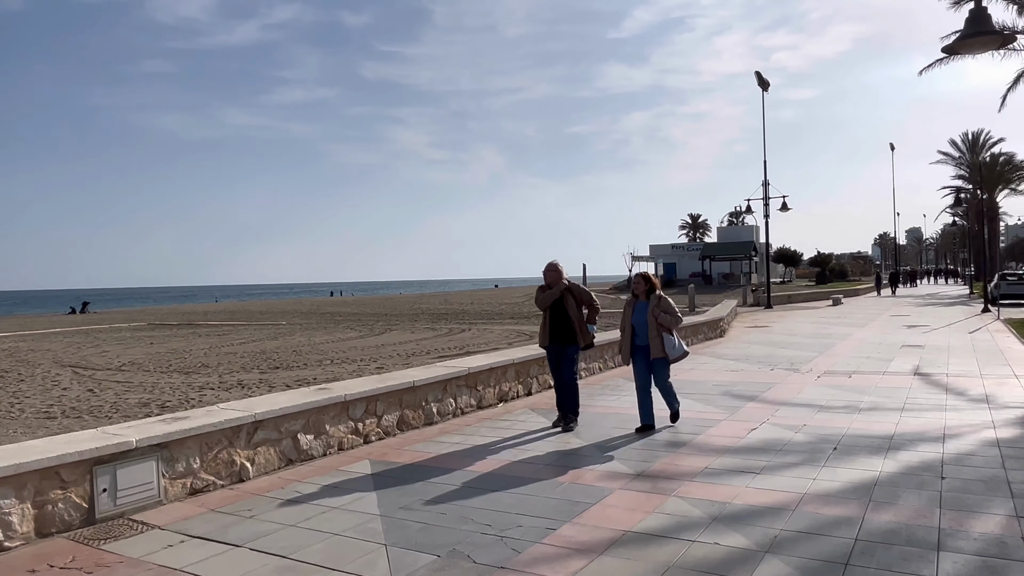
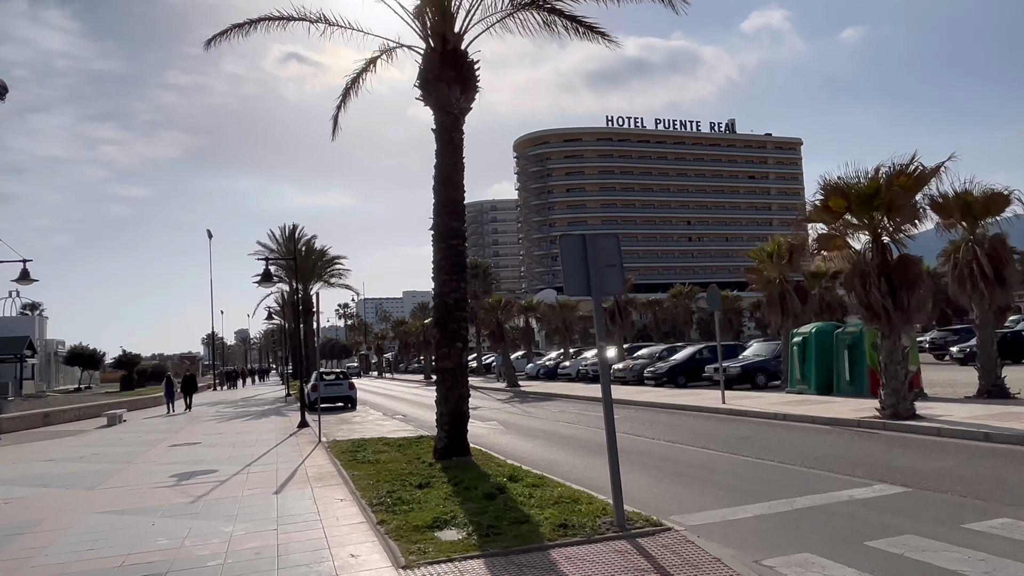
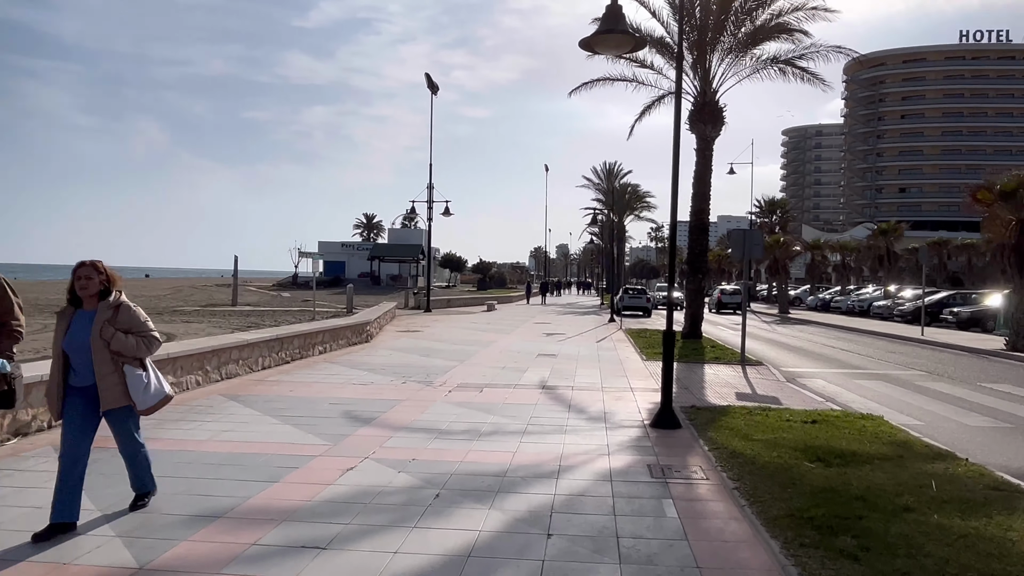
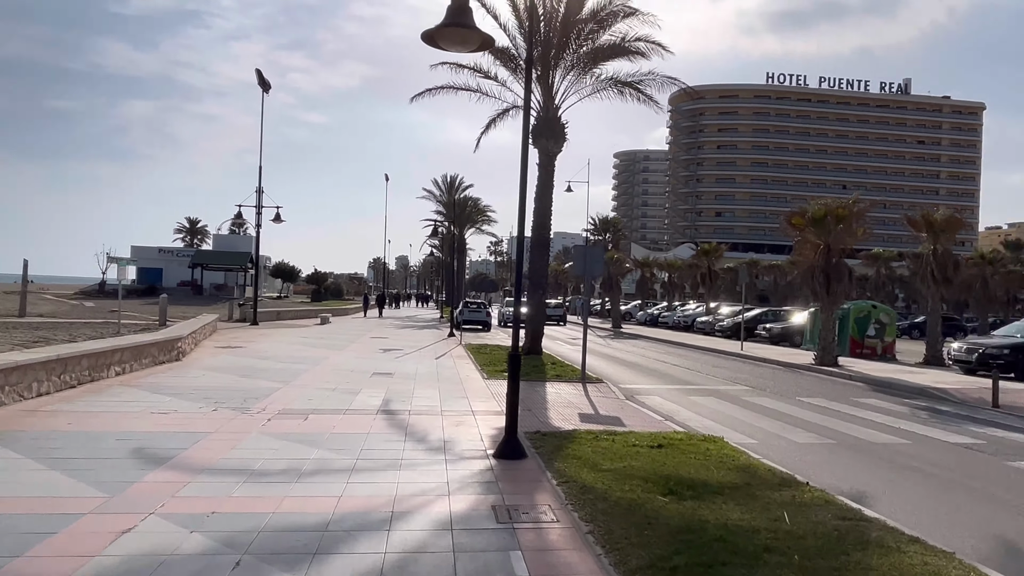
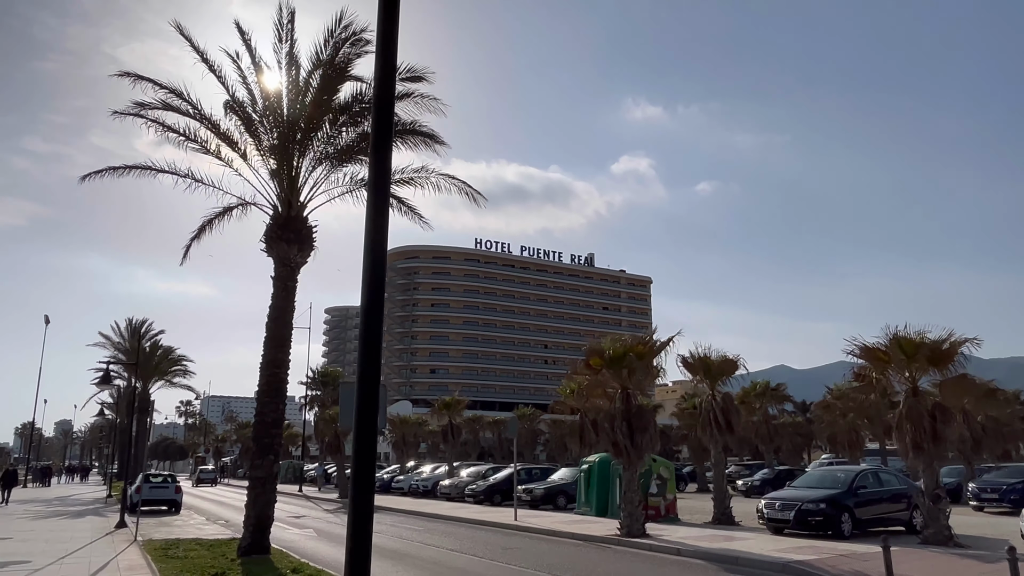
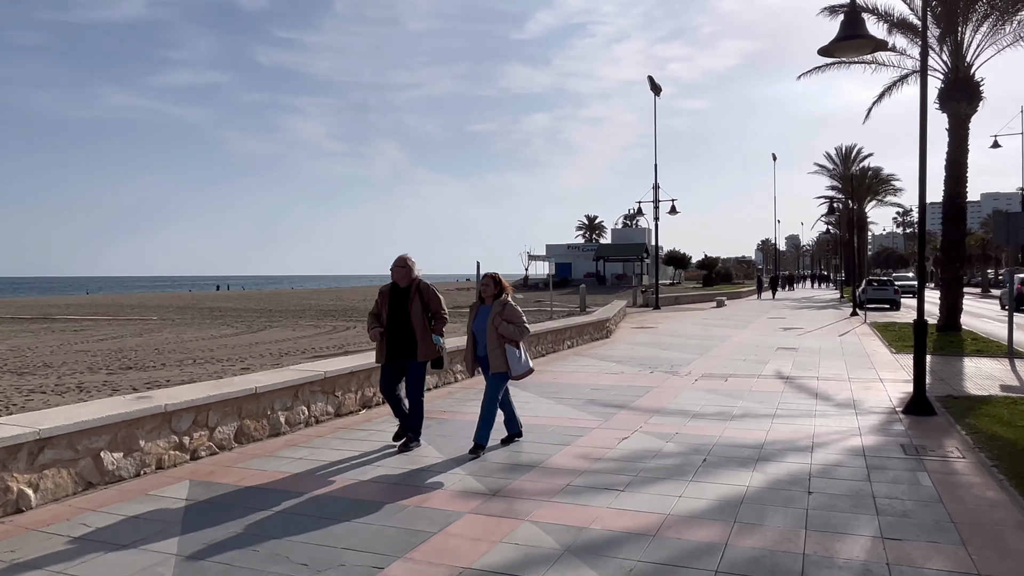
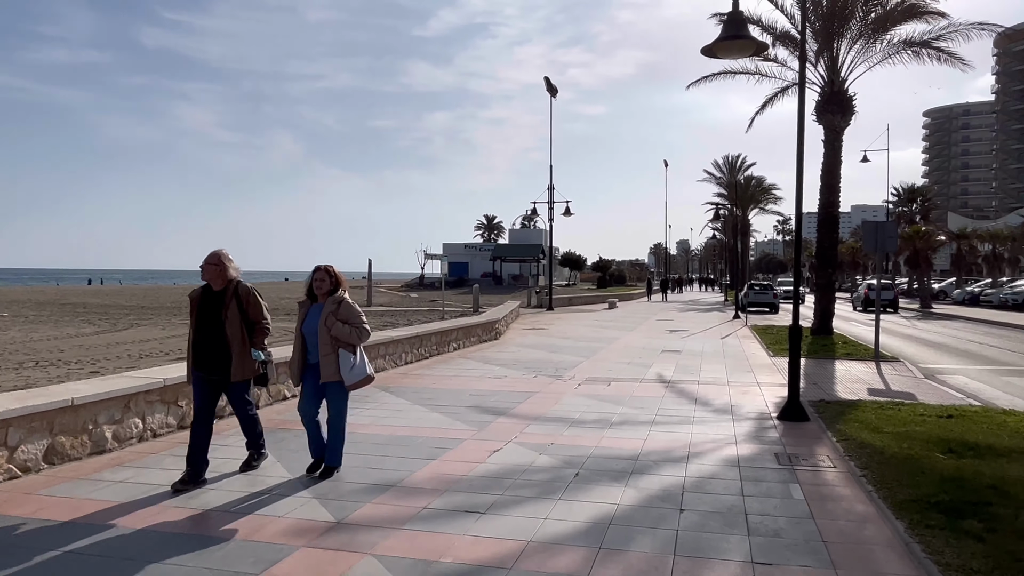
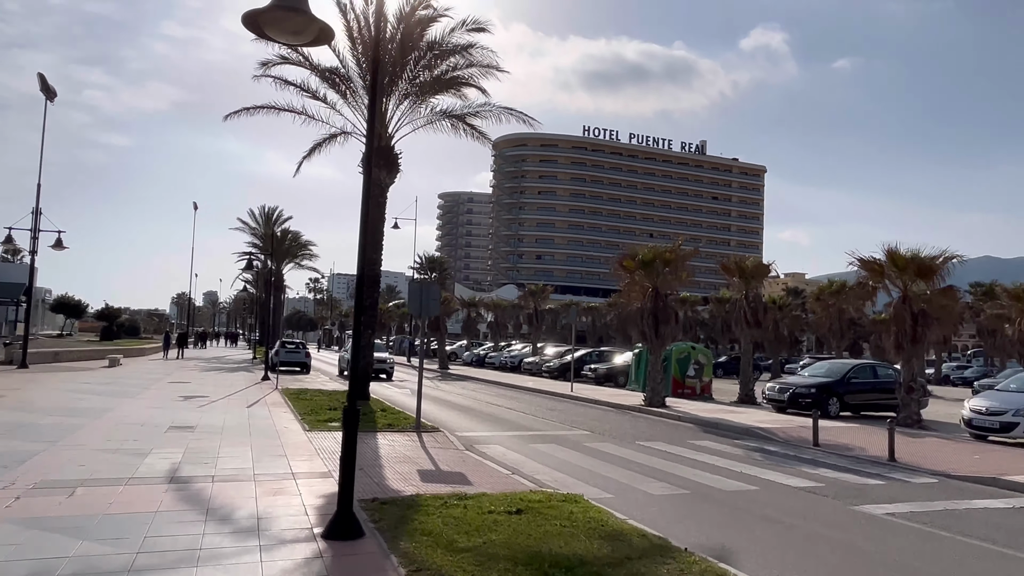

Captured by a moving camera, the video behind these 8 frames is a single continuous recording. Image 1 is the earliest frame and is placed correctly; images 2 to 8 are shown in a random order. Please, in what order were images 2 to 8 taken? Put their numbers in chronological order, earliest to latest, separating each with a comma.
6, 7, 3, 4, 8, 5, 2
